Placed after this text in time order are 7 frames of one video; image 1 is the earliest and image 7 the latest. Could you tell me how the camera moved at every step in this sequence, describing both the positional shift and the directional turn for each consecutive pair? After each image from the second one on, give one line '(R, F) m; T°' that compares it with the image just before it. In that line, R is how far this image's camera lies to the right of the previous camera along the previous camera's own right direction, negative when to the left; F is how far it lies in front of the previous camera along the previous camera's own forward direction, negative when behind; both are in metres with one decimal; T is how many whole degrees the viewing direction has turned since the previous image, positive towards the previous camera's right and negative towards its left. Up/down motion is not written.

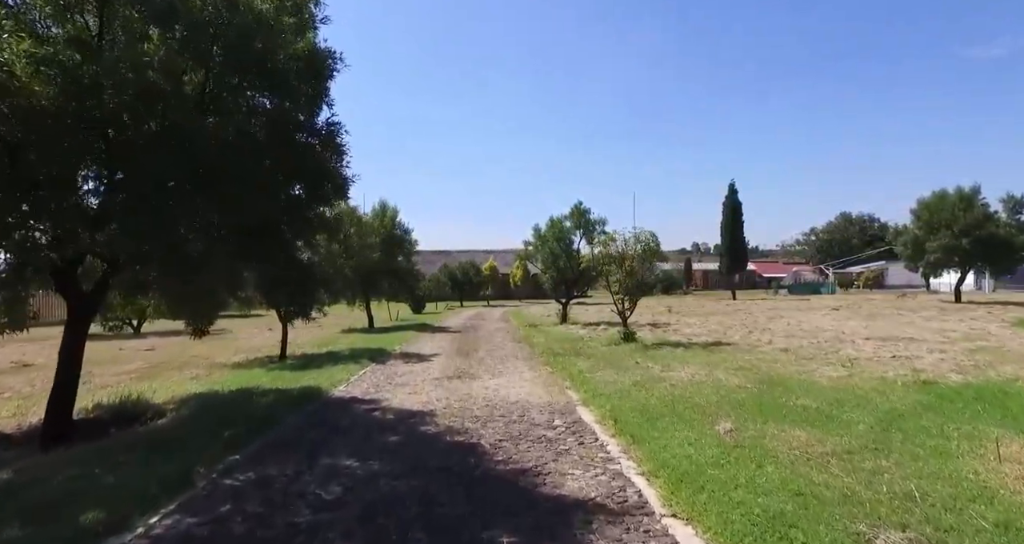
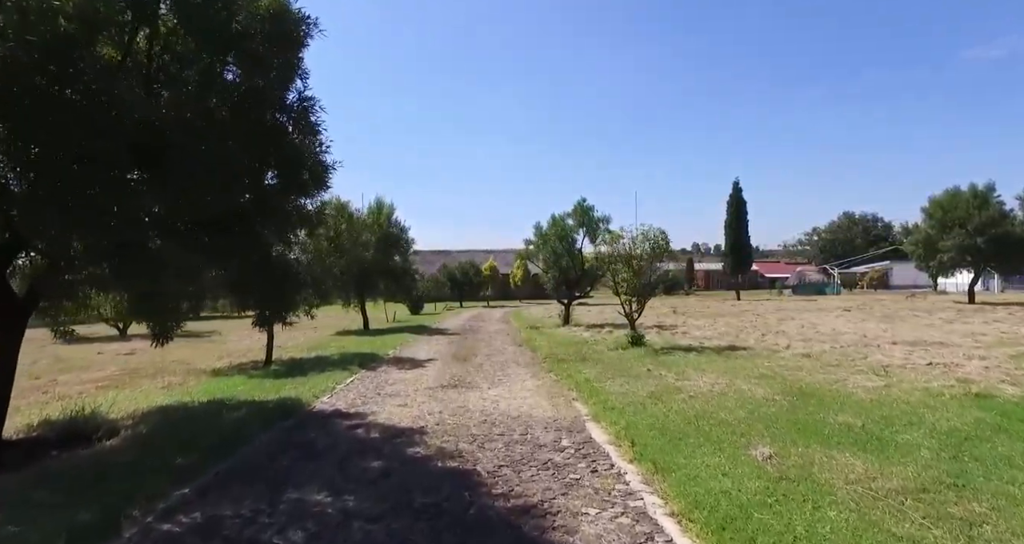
(0.0, +1.1) m; 0°
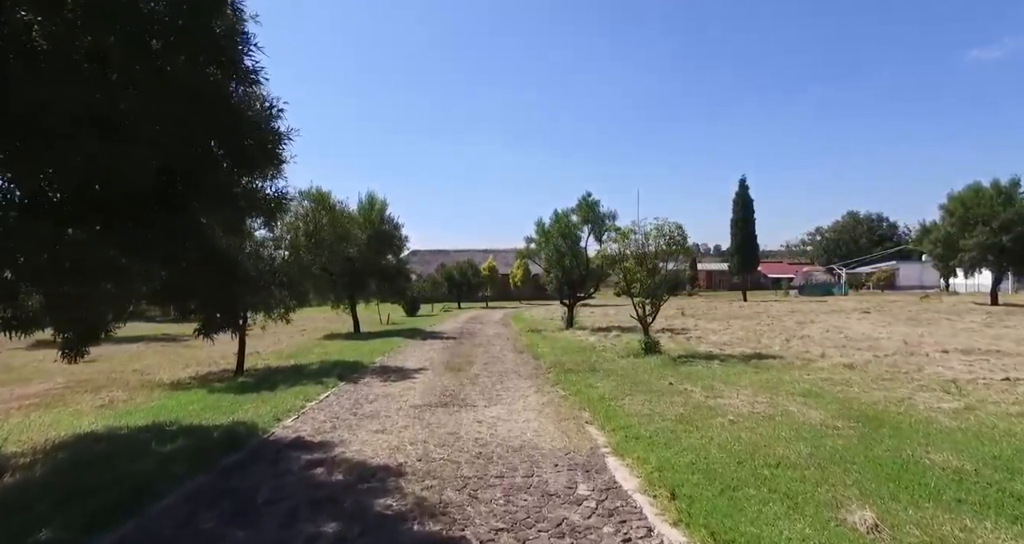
(0.0, +1.8) m; 0°
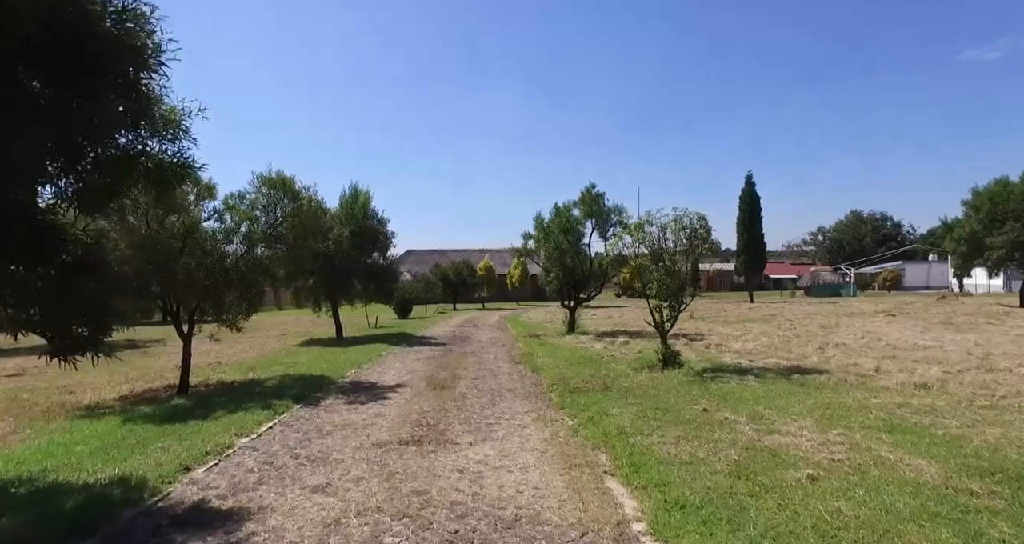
(+0.1, +2.4) m; 0°
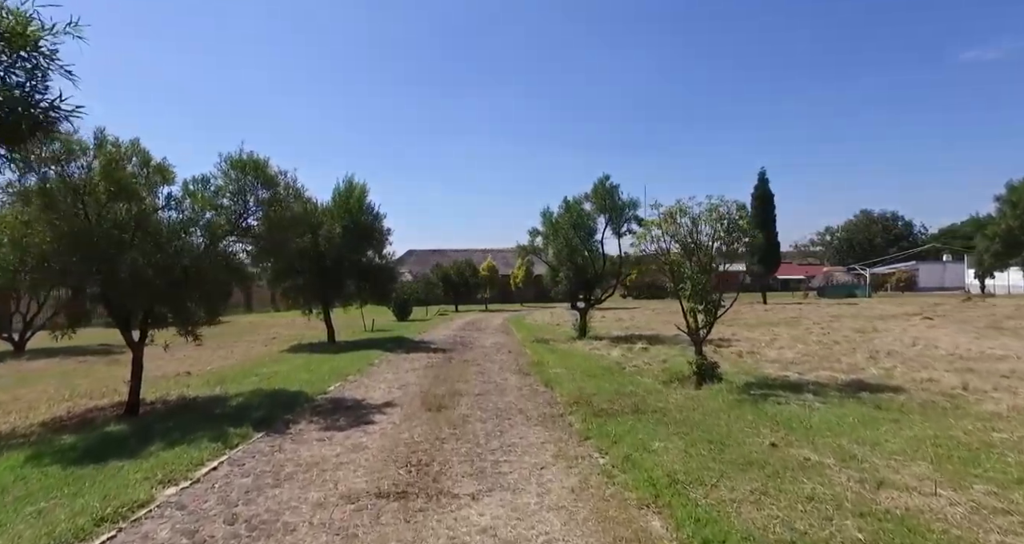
(-0.2, +2.1) m; 0°
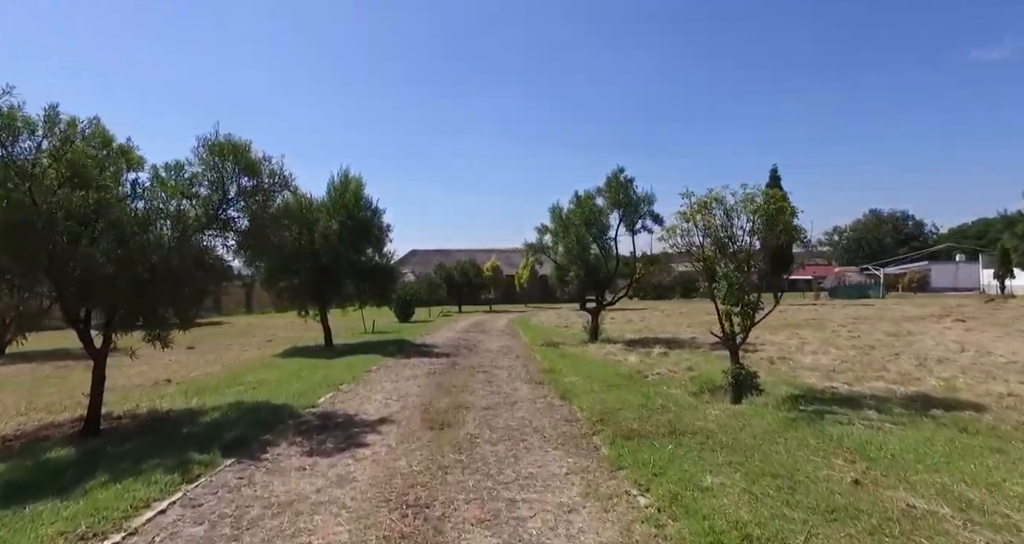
(-0.2, +1.4) m; 0°
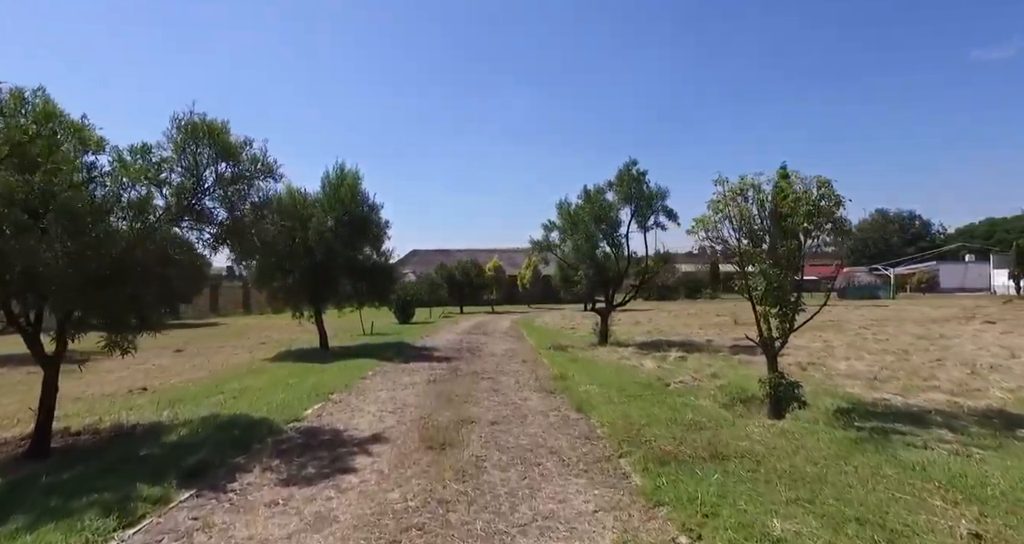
(-0.2, +1.3) m; 0°
